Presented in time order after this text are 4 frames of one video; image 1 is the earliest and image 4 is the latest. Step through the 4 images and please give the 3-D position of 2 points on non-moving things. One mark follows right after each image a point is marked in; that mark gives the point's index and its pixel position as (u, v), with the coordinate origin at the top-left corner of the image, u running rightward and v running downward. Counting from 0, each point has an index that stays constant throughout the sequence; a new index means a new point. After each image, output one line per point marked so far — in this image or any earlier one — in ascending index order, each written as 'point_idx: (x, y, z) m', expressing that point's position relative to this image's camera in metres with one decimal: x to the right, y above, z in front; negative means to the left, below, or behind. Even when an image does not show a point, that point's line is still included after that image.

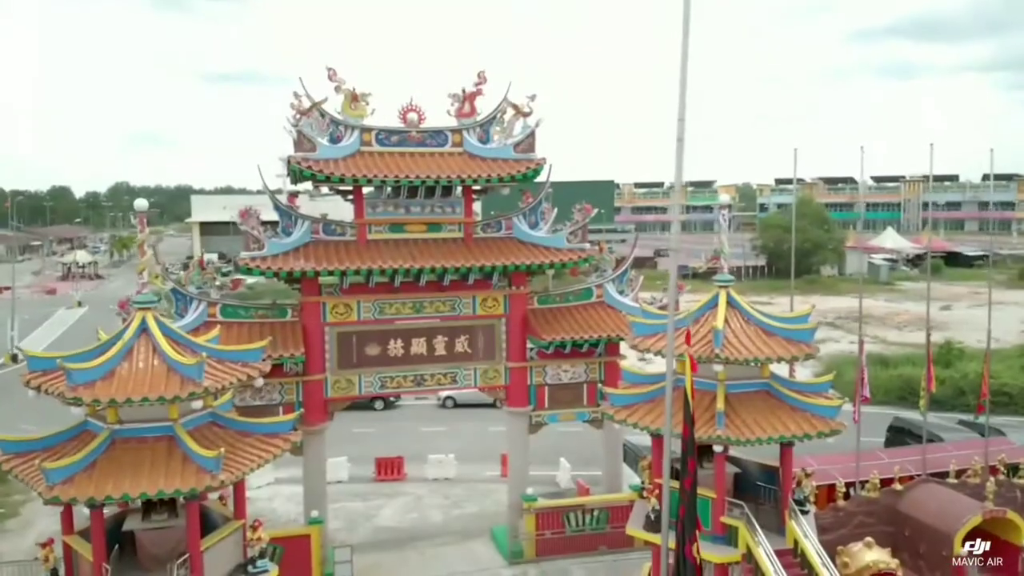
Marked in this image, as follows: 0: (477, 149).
0: (-0.6, +2.4, +14.7) m
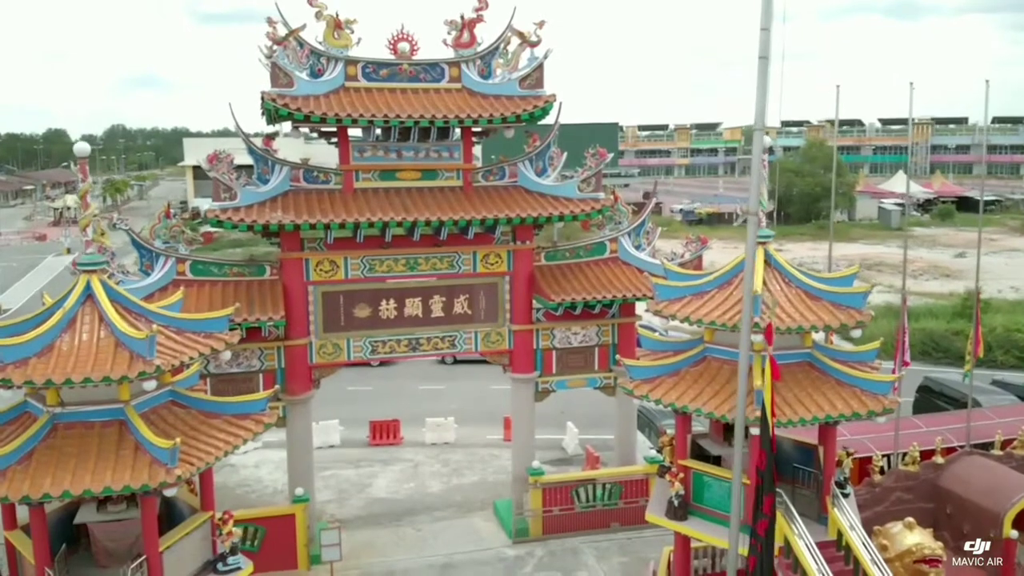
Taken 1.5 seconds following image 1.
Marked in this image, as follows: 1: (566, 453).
0: (-0.5, +3.1, +13.0) m
1: (+1.1, -3.3, +17.1) m
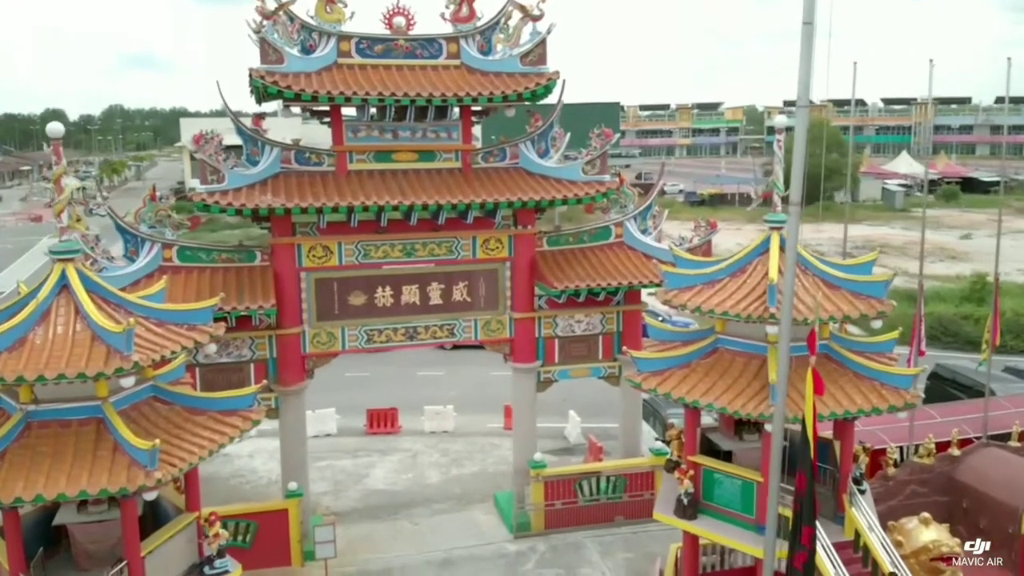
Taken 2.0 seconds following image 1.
0: (-0.5, +3.3, +12.4) m
1: (+1.1, -3.1, +16.7) m
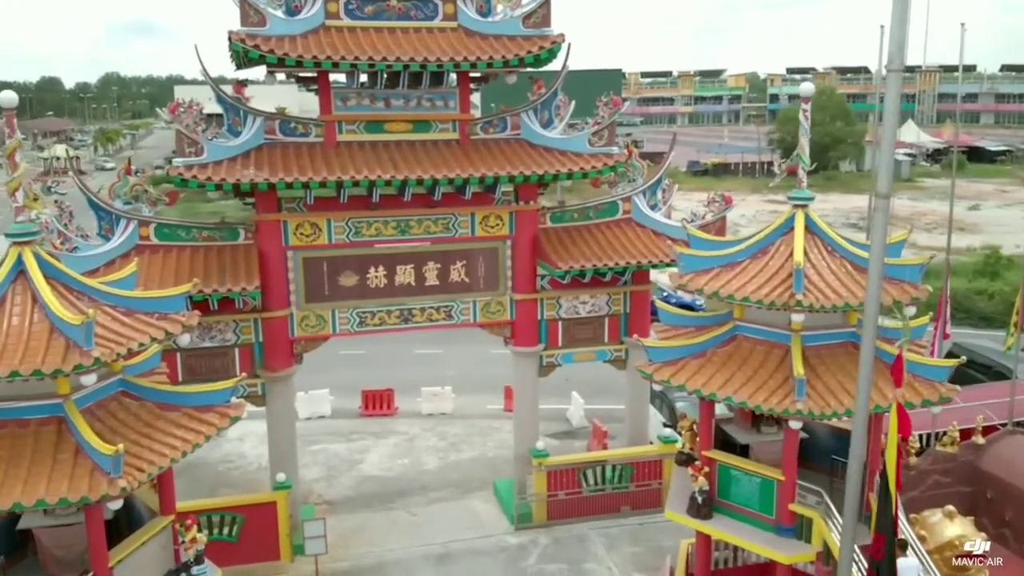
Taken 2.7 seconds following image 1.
0: (-0.5, +3.6, +11.5) m
1: (+1.1, -2.6, +16.1) m
